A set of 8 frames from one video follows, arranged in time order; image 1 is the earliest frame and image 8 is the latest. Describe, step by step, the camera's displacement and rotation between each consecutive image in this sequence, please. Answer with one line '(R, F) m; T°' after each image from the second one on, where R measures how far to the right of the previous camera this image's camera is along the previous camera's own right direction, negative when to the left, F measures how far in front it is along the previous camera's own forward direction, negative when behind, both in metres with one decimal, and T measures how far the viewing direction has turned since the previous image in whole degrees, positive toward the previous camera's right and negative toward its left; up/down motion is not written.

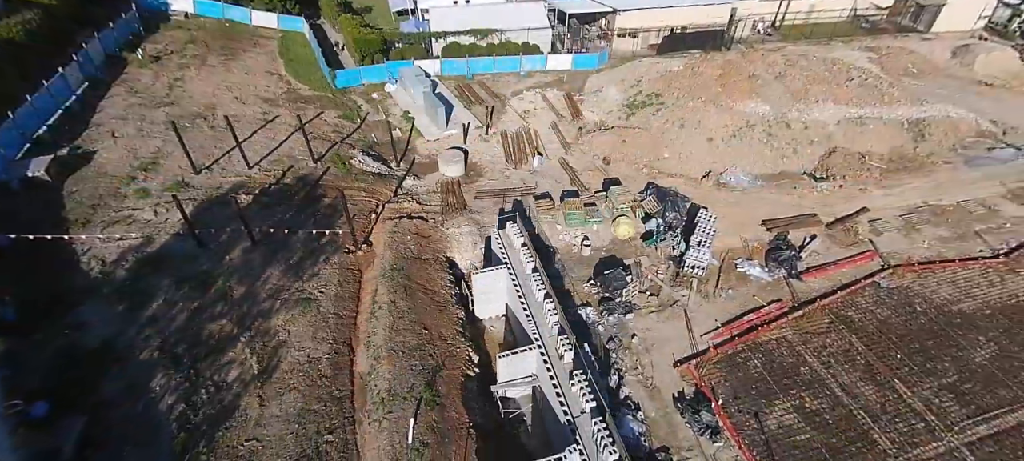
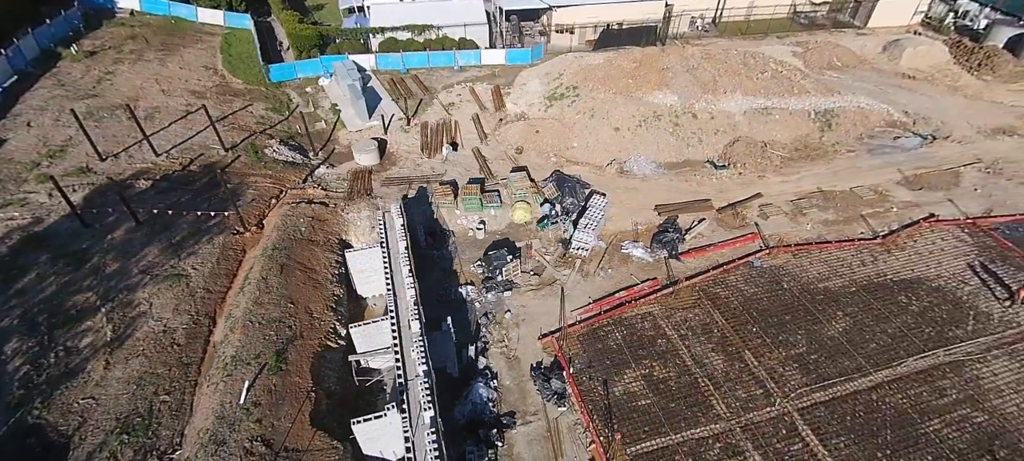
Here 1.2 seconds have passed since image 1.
(+4.1, -0.7) m; 0°
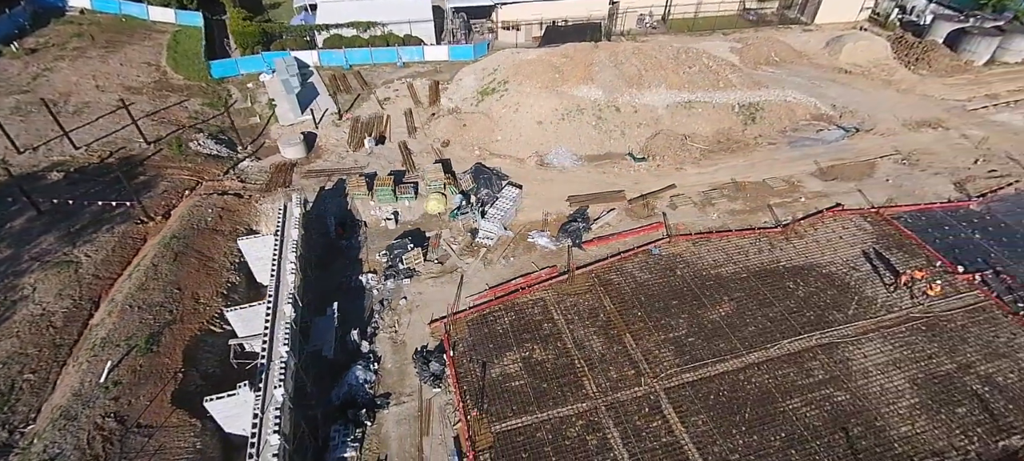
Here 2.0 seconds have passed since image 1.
(+3.6, -0.4) m; 0°
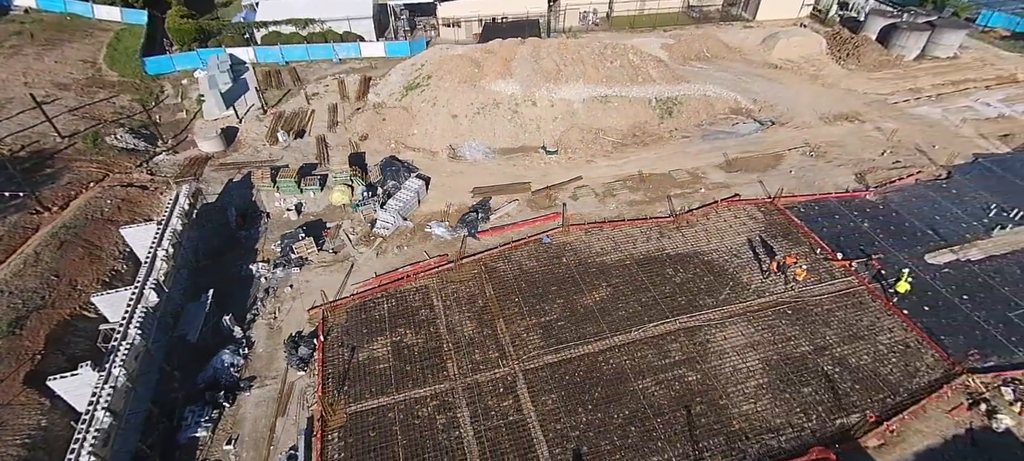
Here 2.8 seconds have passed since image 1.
(+4.1, -0.4) m; 0°
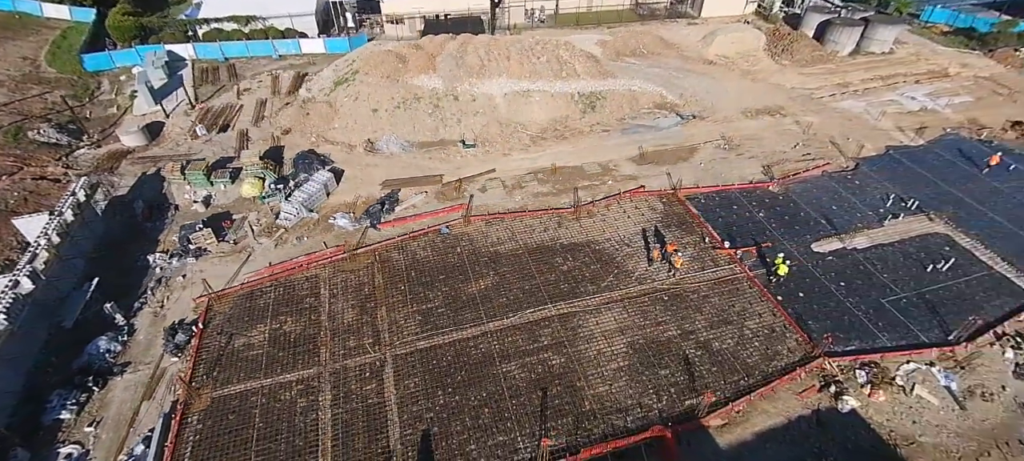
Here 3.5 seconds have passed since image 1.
(+4.0, -0.3) m; 0°
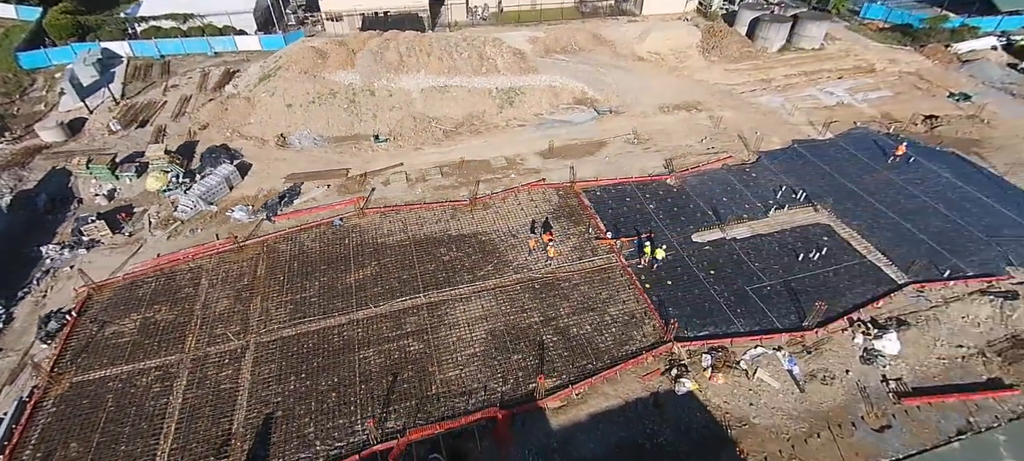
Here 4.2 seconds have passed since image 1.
(+4.4, -0.4) m; 0°
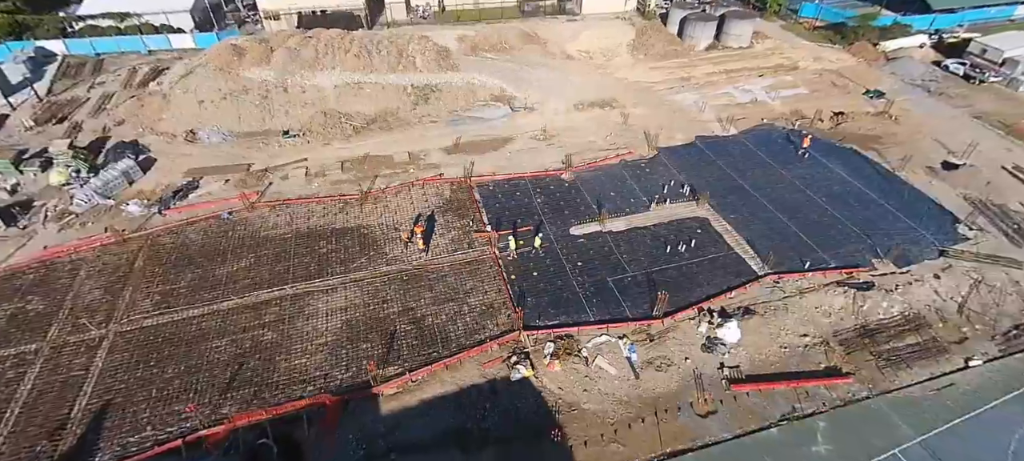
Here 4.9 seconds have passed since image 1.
(+4.8, -0.4) m; 0°
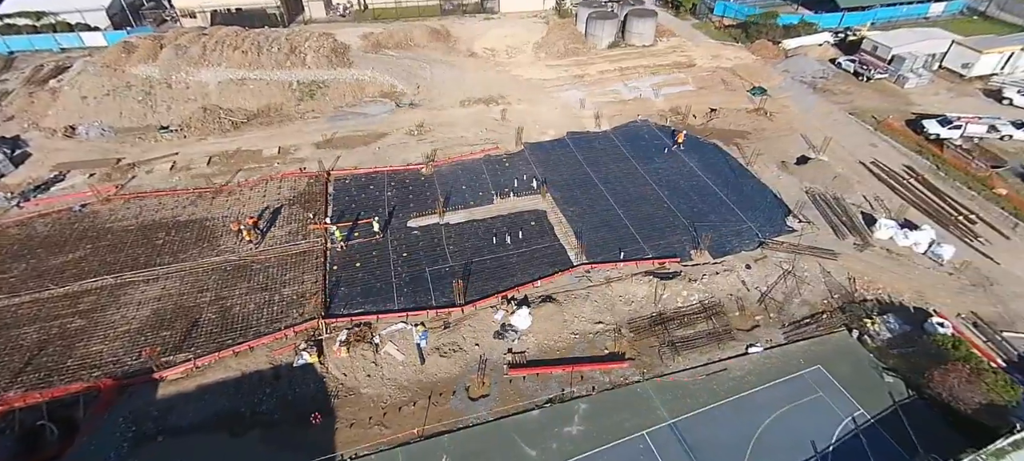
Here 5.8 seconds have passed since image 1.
(+6.6, -0.5) m; 0°
